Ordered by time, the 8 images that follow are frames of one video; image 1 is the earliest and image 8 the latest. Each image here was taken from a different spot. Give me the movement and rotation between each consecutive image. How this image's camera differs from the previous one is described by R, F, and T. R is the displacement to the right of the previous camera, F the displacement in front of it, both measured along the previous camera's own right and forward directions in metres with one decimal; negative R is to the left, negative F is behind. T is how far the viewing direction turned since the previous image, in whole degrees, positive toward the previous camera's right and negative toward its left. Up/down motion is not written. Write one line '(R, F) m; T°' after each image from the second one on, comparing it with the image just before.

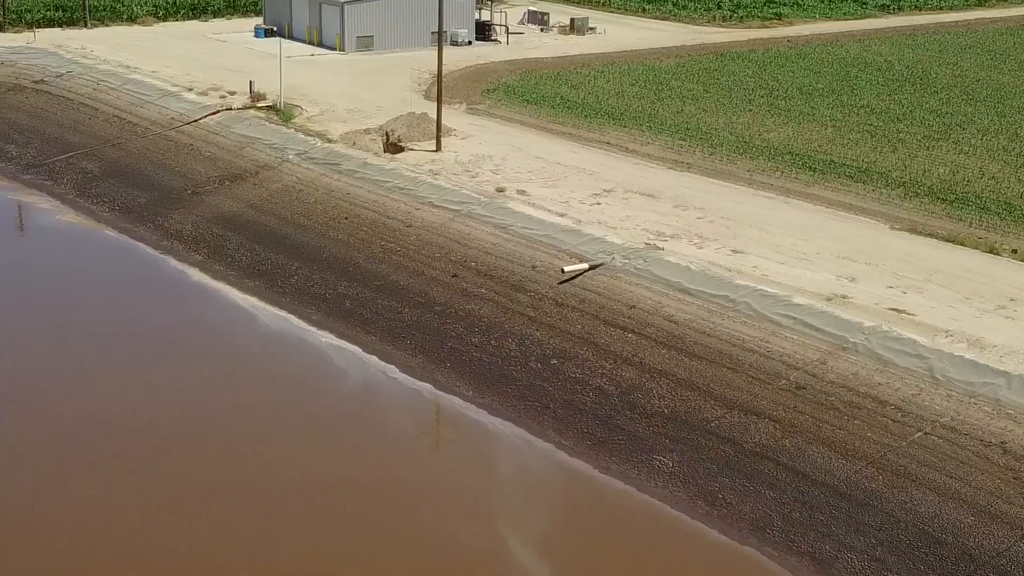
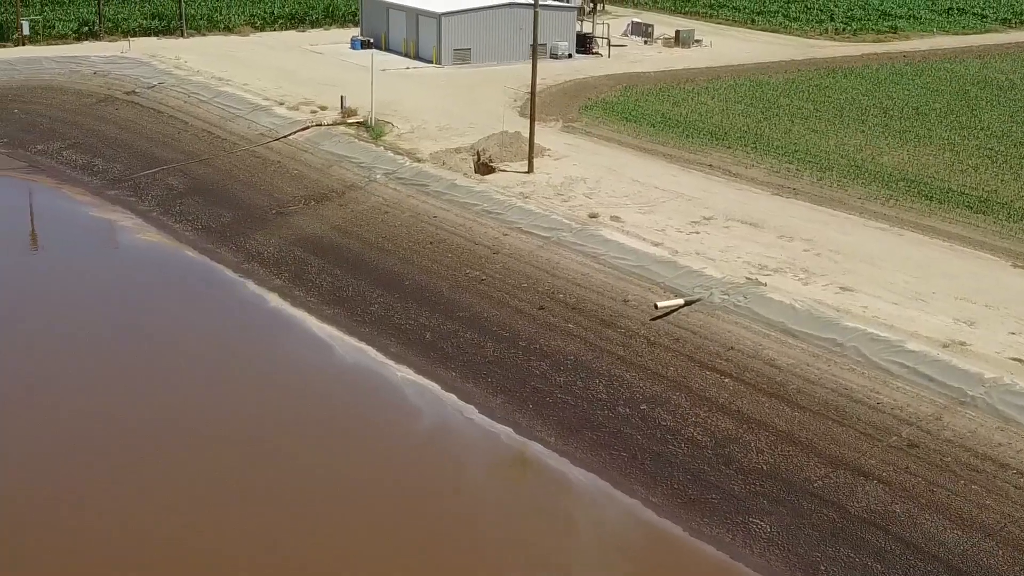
(+0.2, +1.1) m; -4°
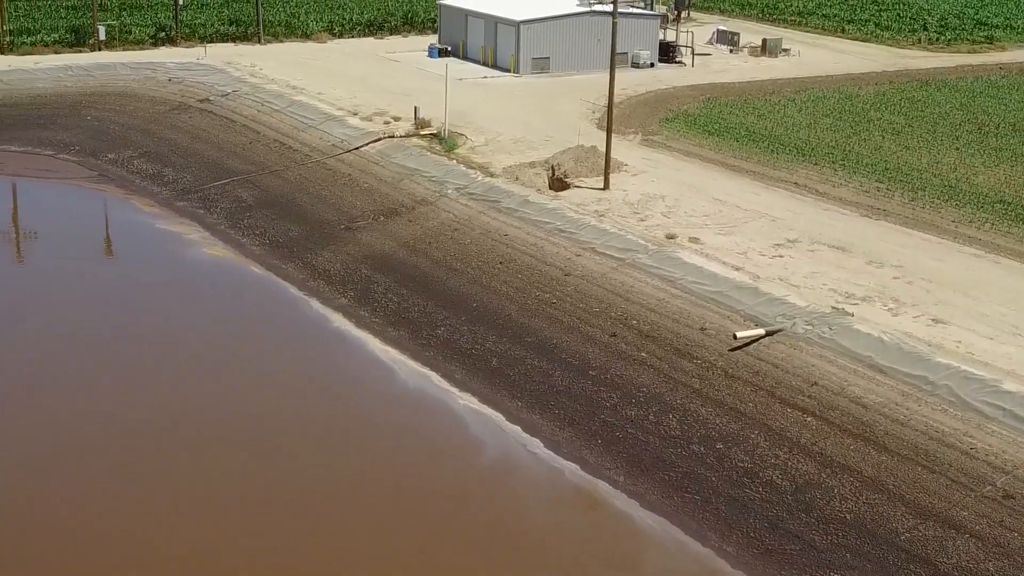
(+0.1, +0.8) m; -3°
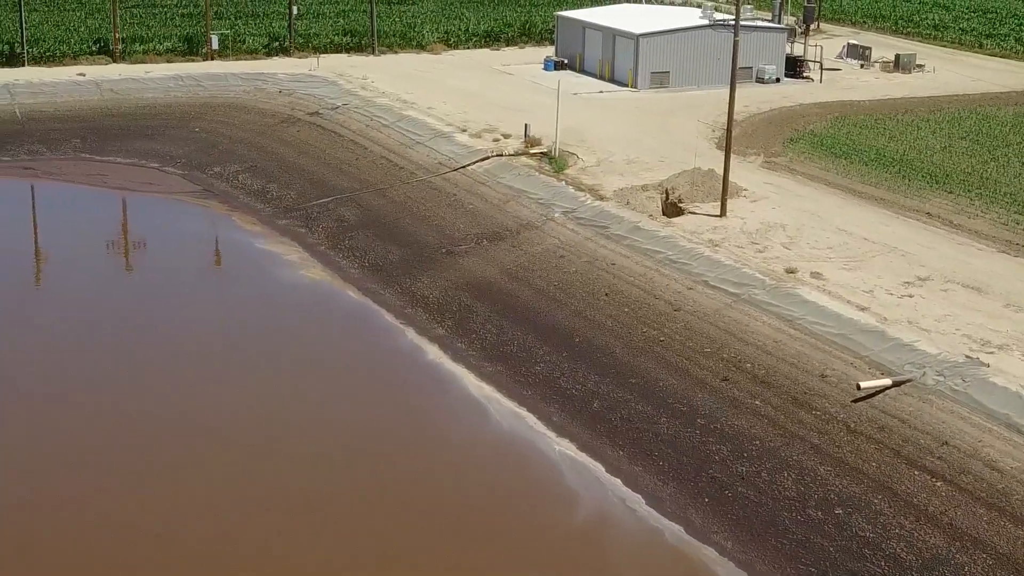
(+0.2, +1.2) m; -5°
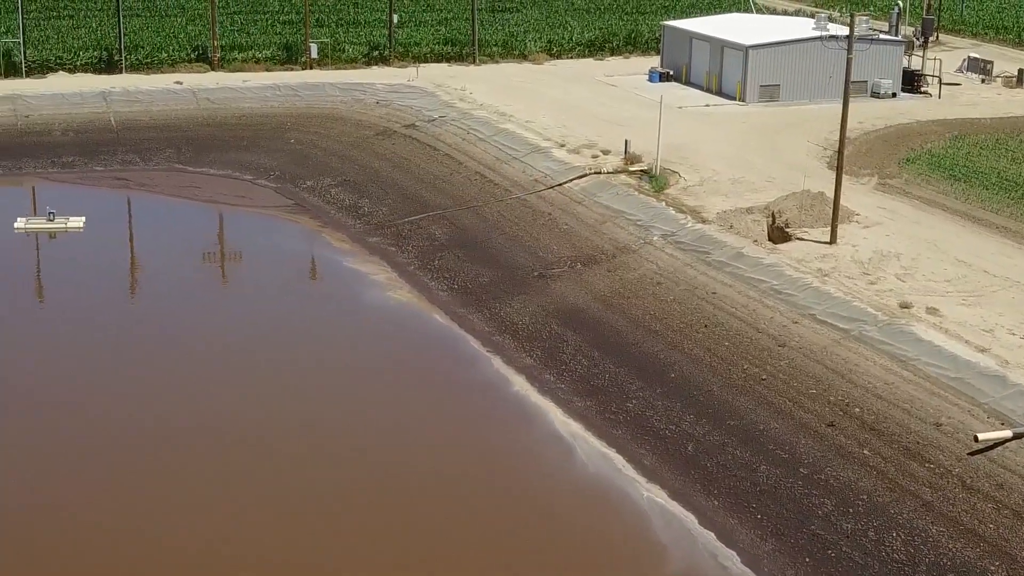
(+0.2, +1.0) m; -4°
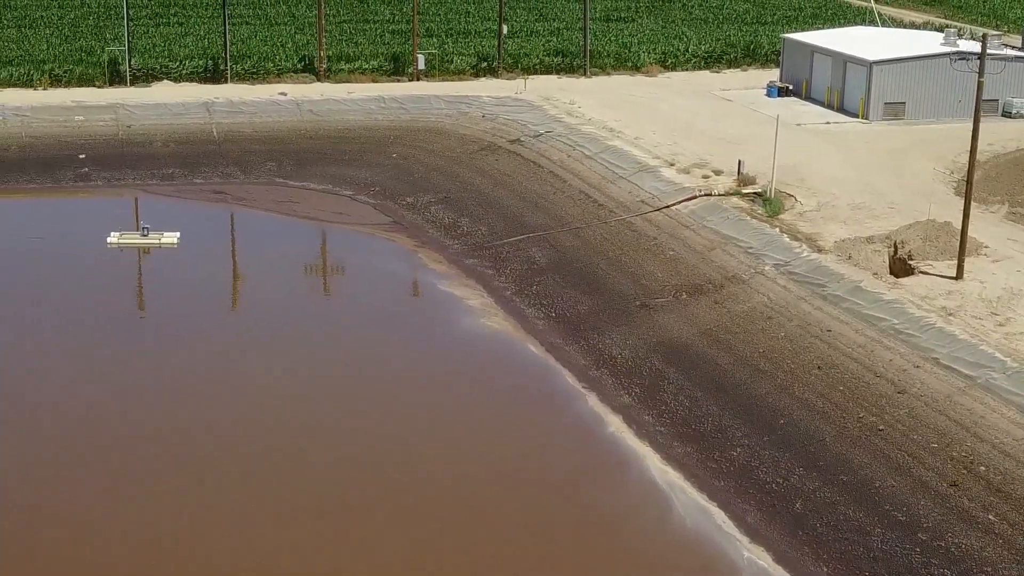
(+0.2, +1.0) m; -5°
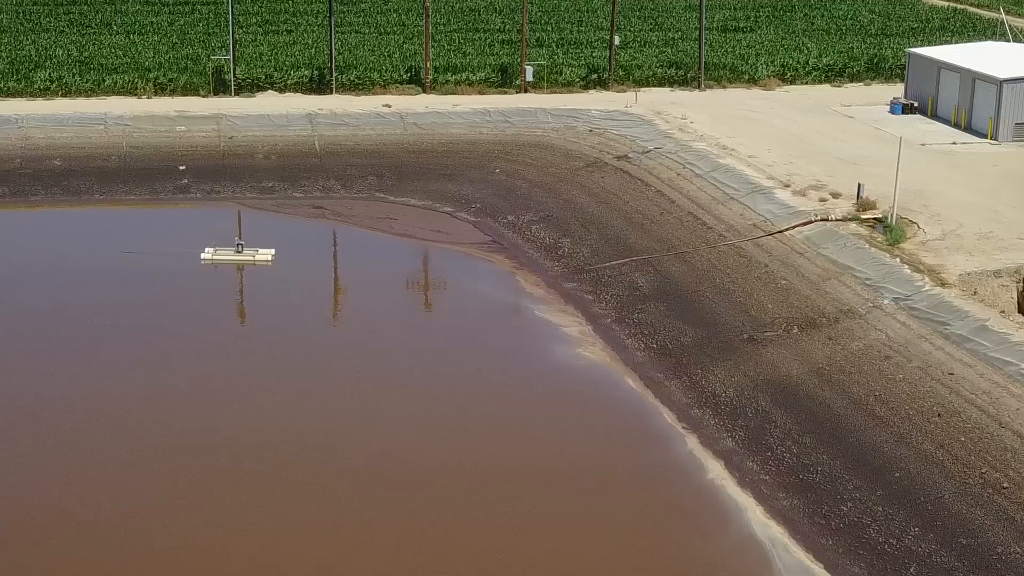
(+0.2, +0.9) m; -5°
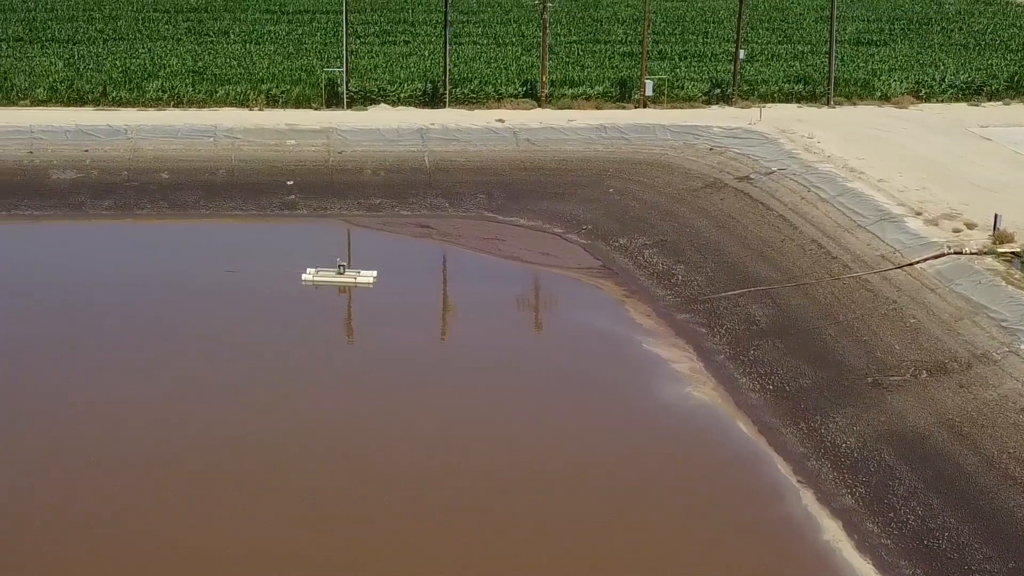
(+0.2, +1.0) m; -5°
